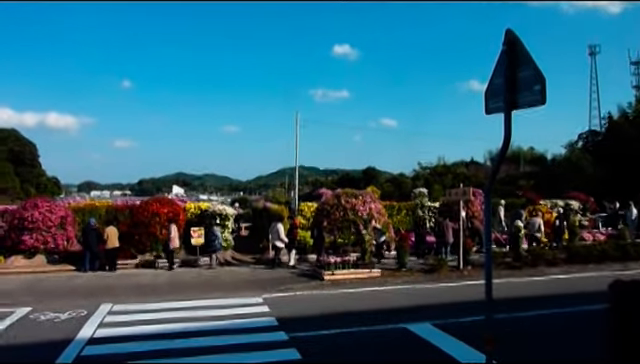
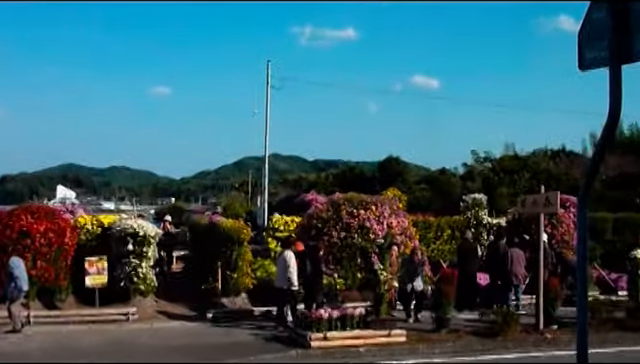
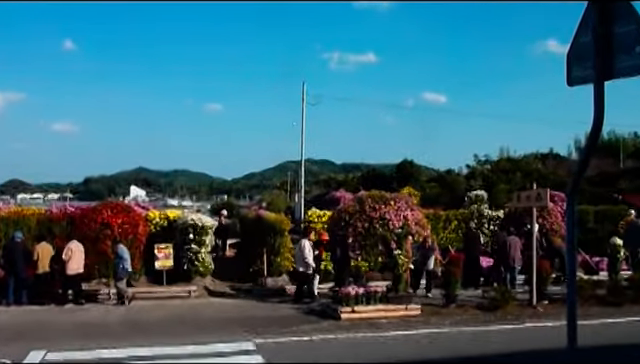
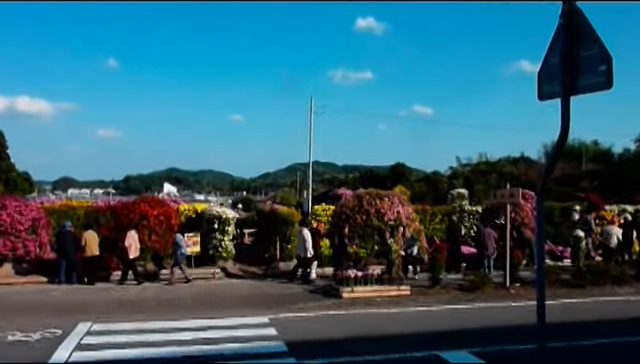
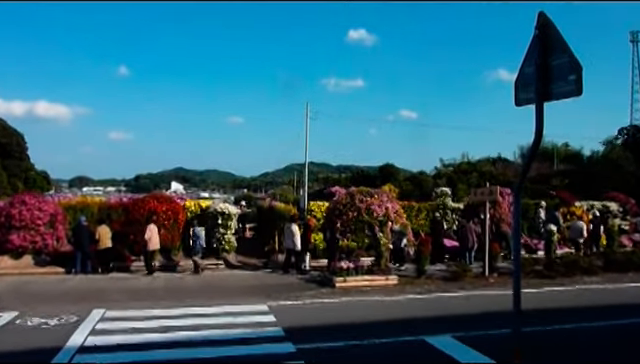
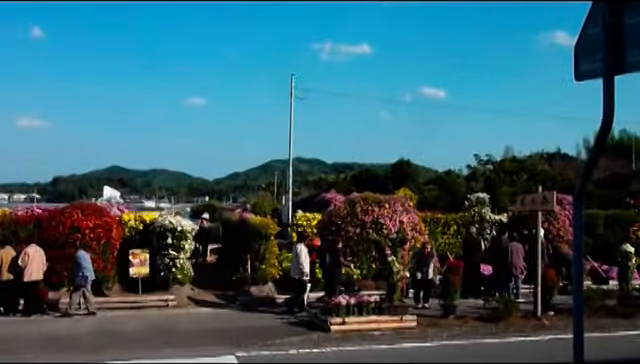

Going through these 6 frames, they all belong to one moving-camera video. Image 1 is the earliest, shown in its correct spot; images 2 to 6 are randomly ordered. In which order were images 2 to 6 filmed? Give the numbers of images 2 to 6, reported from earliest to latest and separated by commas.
5, 4, 3, 6, 2
